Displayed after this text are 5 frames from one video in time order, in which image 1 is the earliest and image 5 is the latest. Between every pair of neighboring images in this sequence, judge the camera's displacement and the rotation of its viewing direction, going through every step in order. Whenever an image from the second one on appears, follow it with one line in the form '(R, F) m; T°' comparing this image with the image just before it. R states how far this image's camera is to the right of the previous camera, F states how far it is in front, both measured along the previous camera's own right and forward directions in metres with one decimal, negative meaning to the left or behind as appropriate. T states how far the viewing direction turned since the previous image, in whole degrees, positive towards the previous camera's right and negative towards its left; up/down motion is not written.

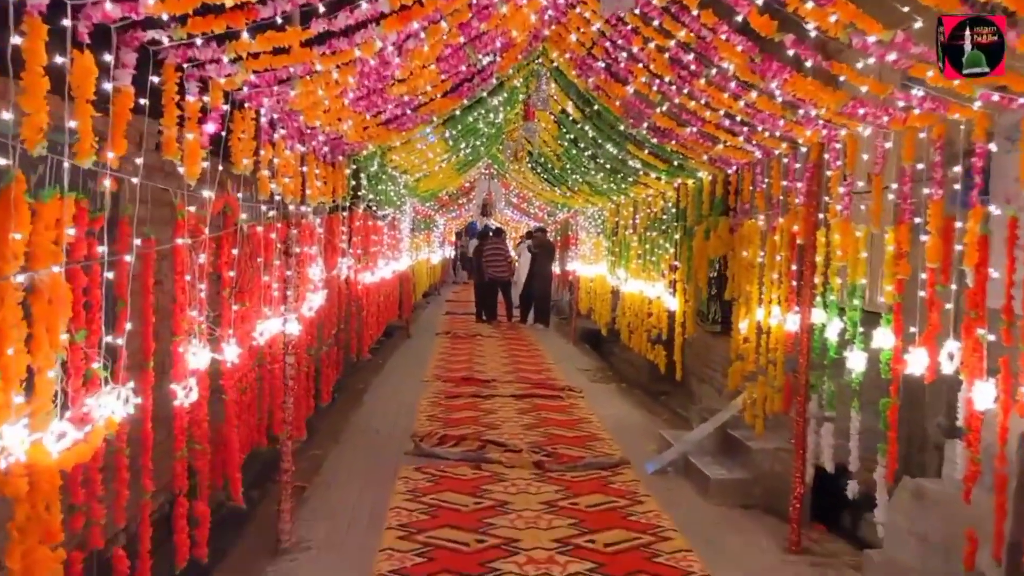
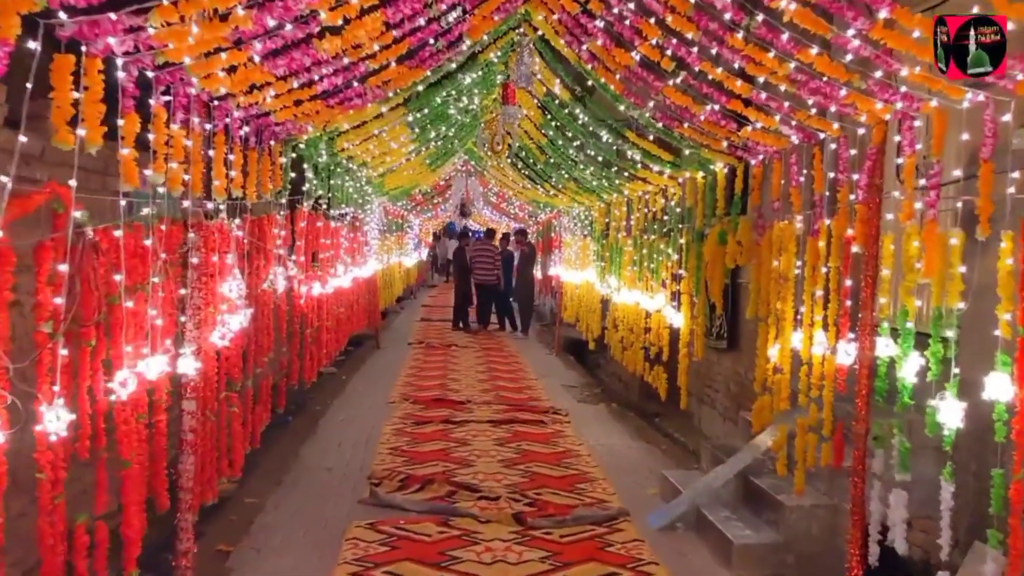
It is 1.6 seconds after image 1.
(0.0, +1.2) m; +1°
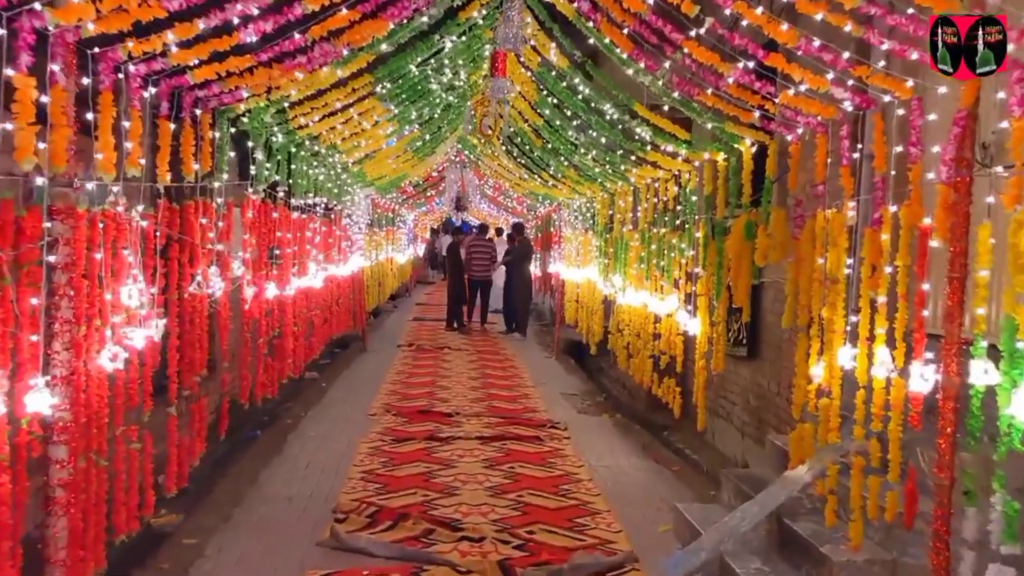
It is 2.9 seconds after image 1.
(+0.1, +0.9) m; 0°
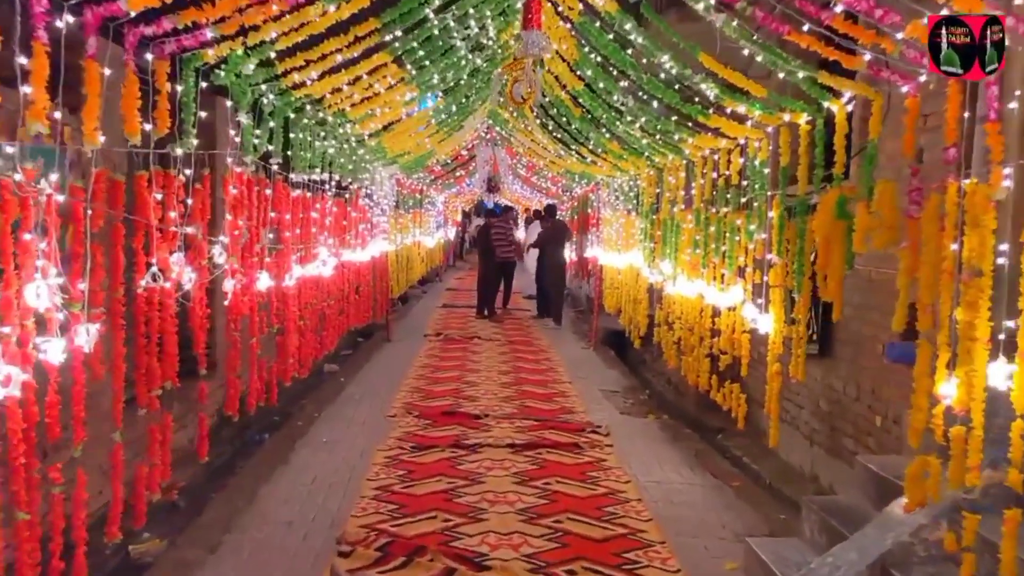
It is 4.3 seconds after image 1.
(0.0, +0.9) m; -2°
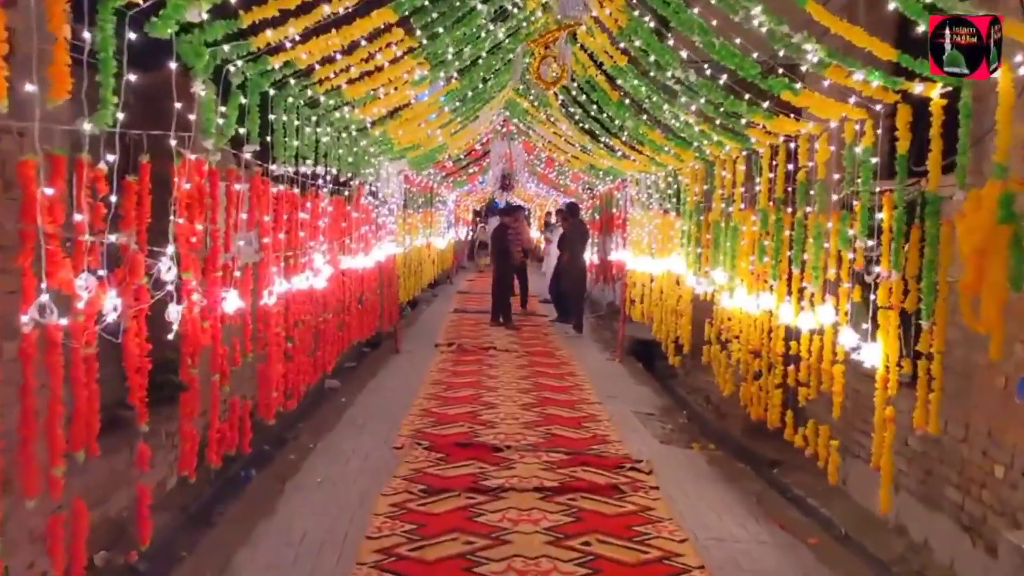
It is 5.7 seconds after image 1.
(-0.1, +1.0) m; -1°
